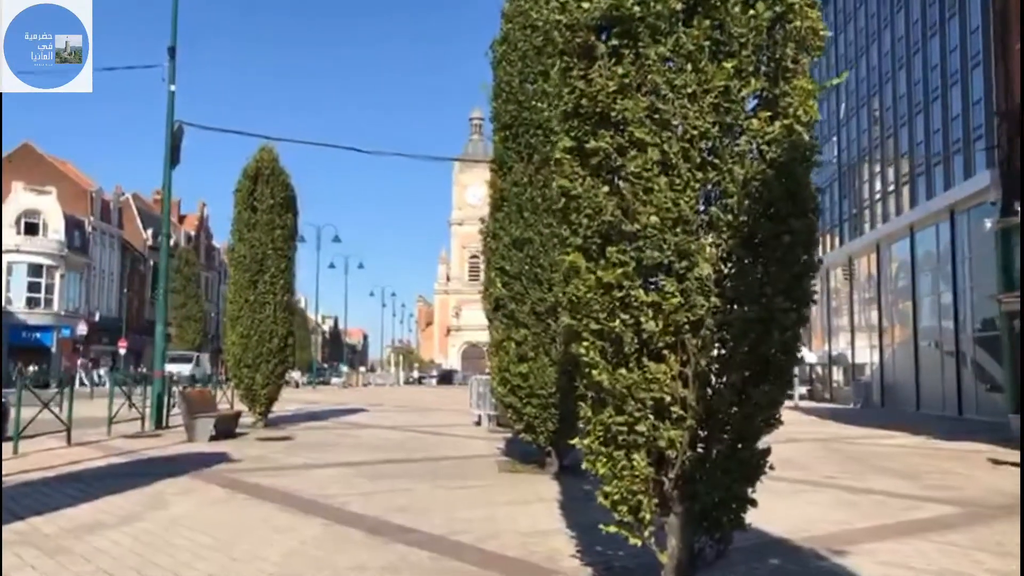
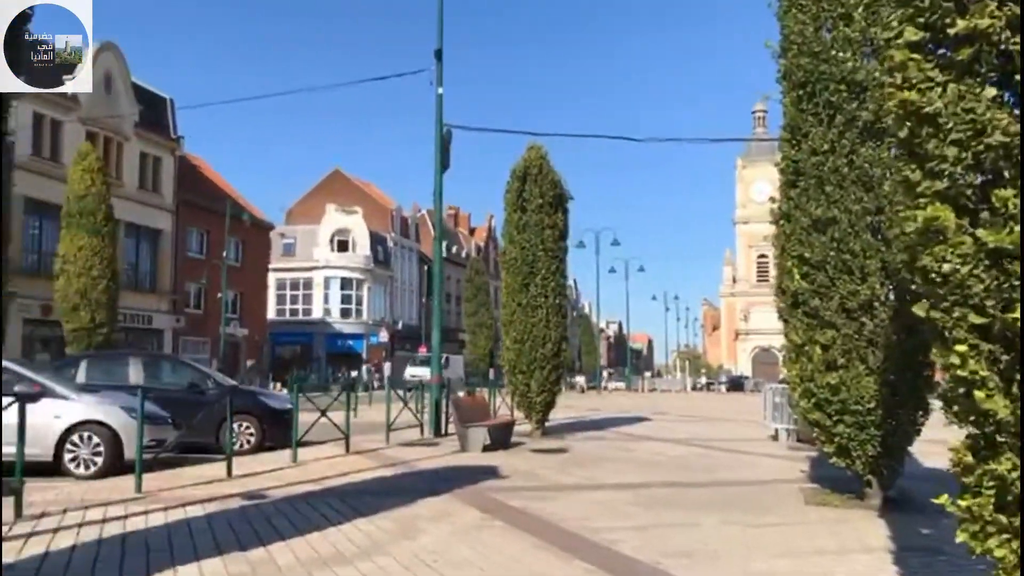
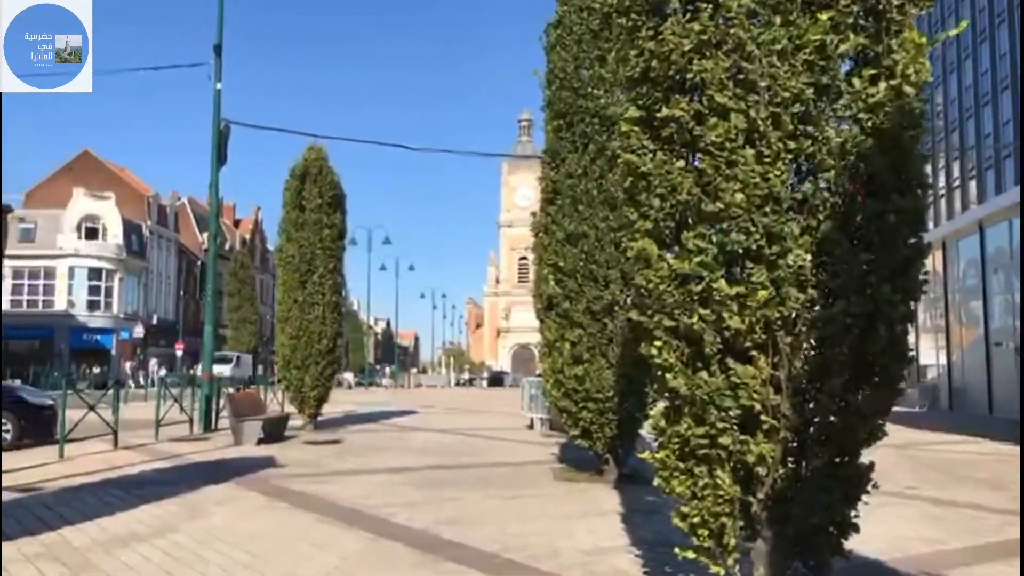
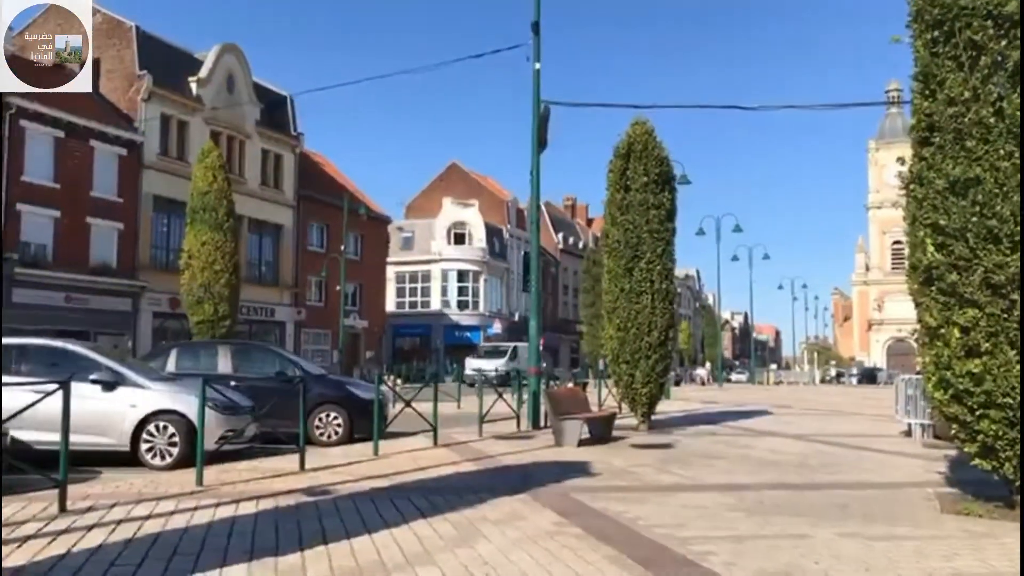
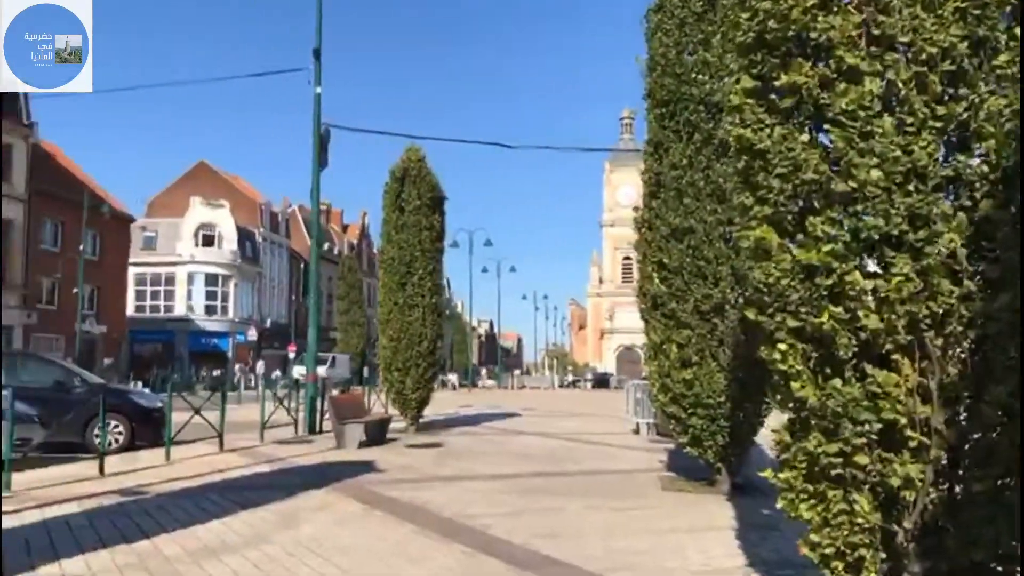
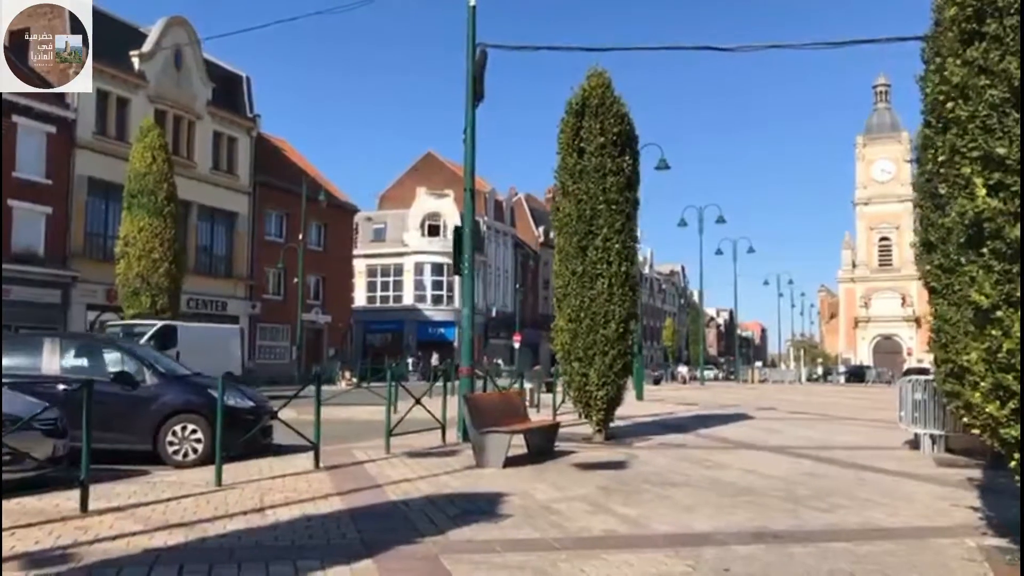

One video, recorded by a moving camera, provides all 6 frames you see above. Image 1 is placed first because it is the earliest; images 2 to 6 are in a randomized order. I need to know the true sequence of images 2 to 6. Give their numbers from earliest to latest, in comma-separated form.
3, 5, 2, 4, 6
